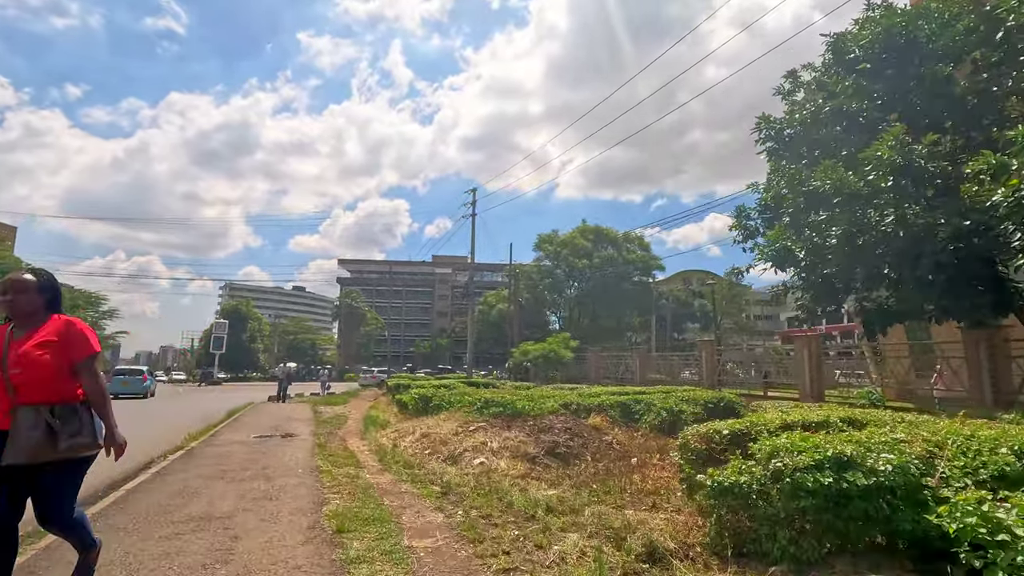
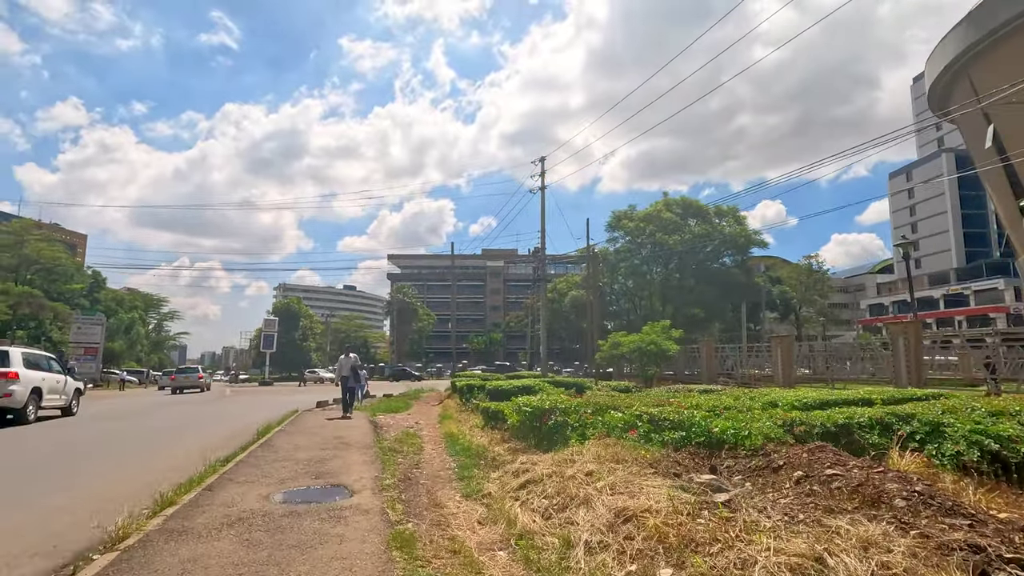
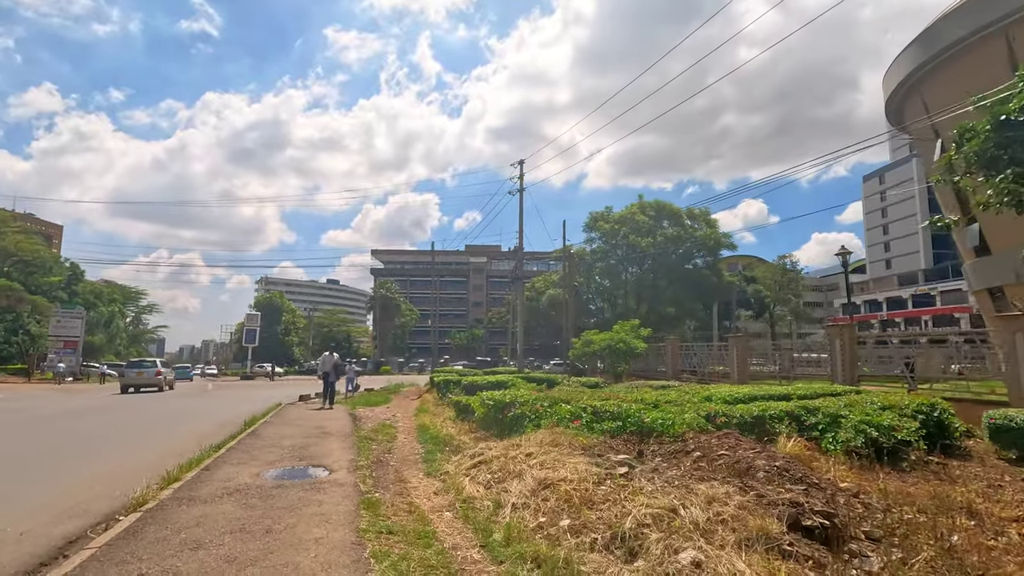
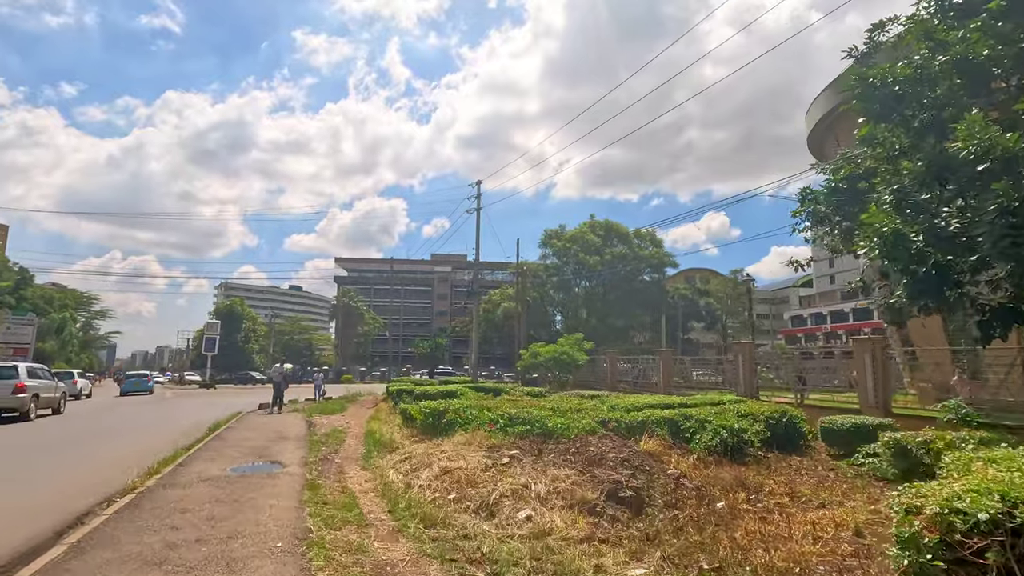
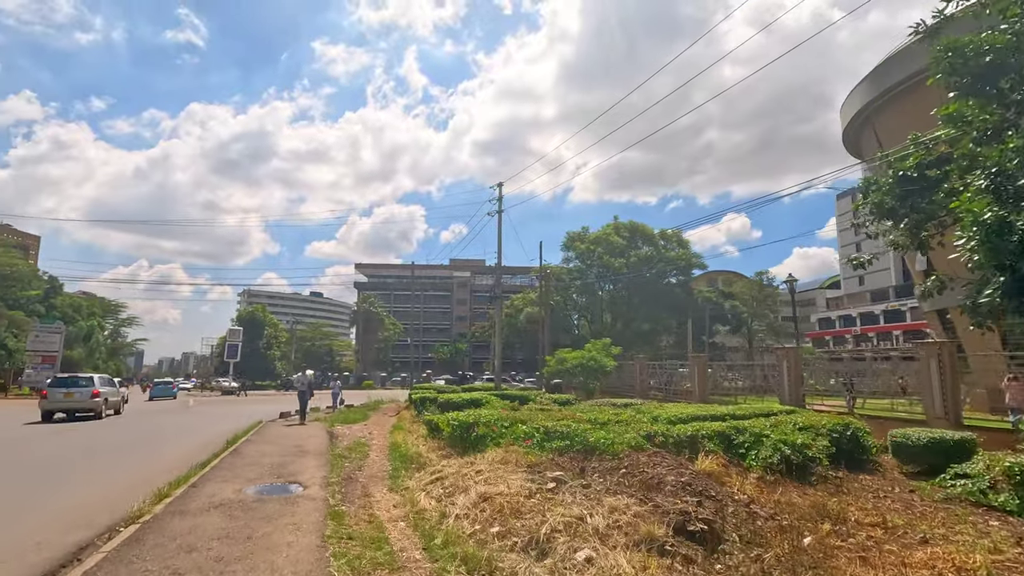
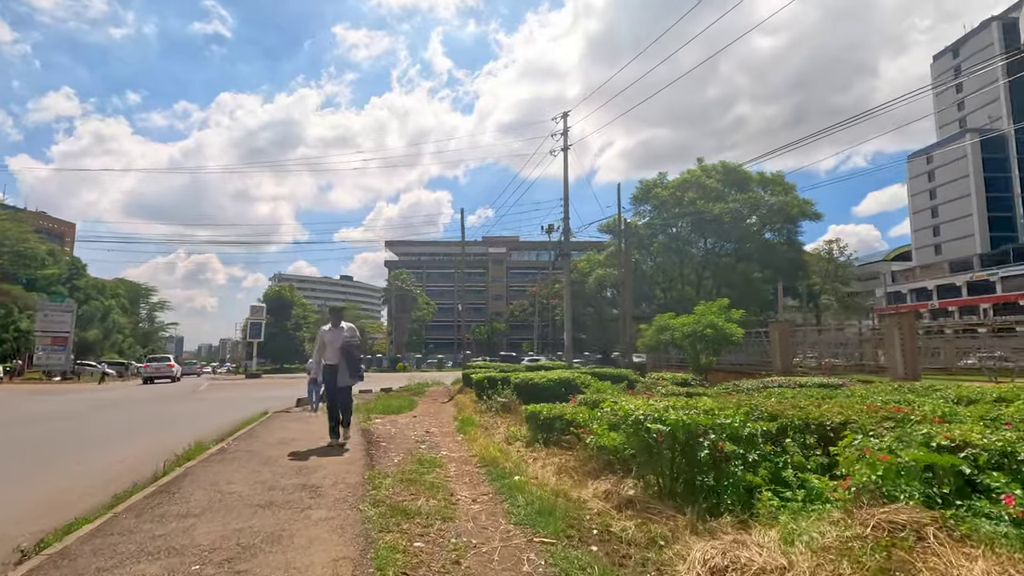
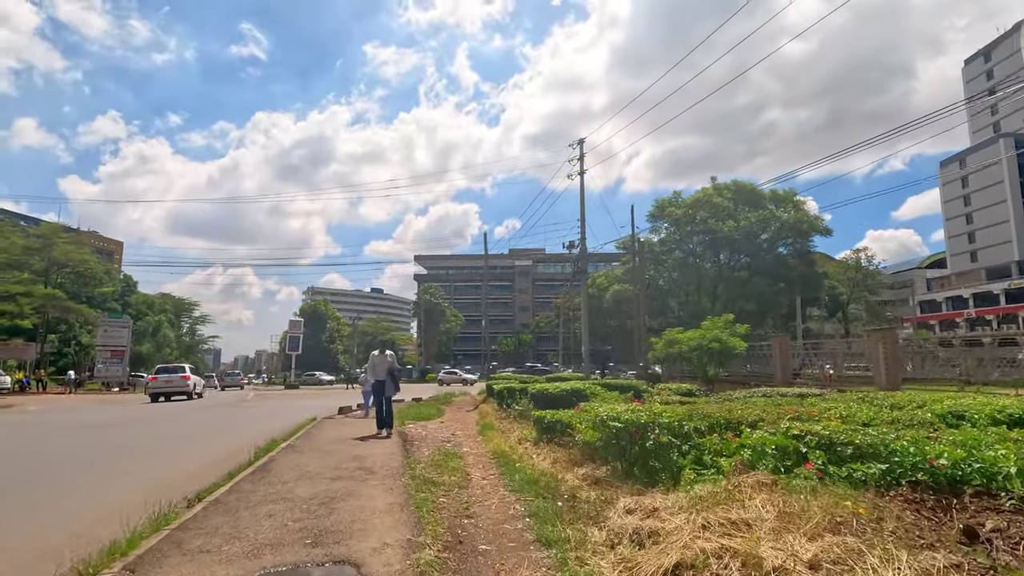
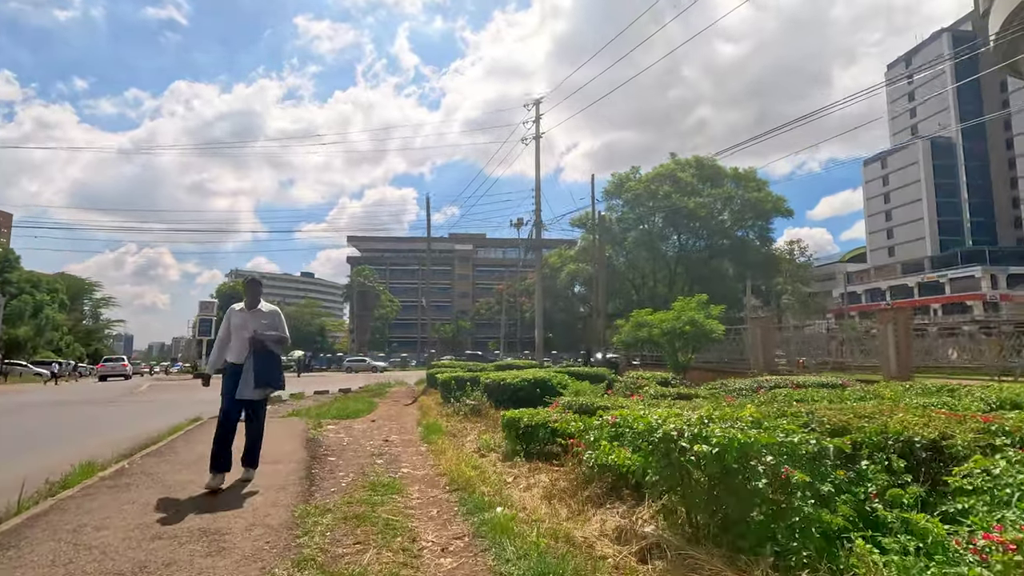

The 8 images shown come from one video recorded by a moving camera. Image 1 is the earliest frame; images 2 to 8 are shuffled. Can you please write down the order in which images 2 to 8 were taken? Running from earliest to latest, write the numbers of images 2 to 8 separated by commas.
4, 5, 3, 2, 7, 6, 8
